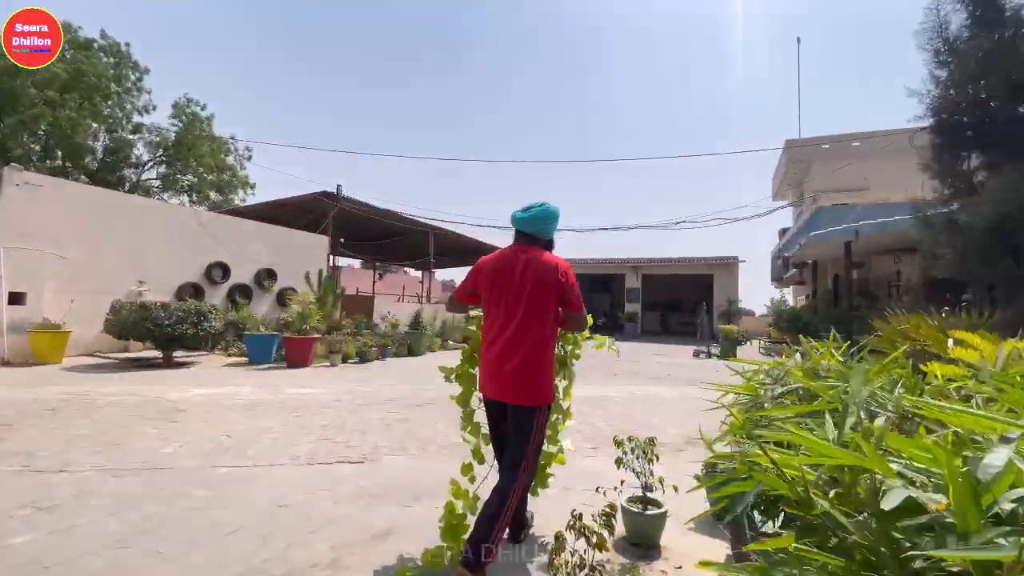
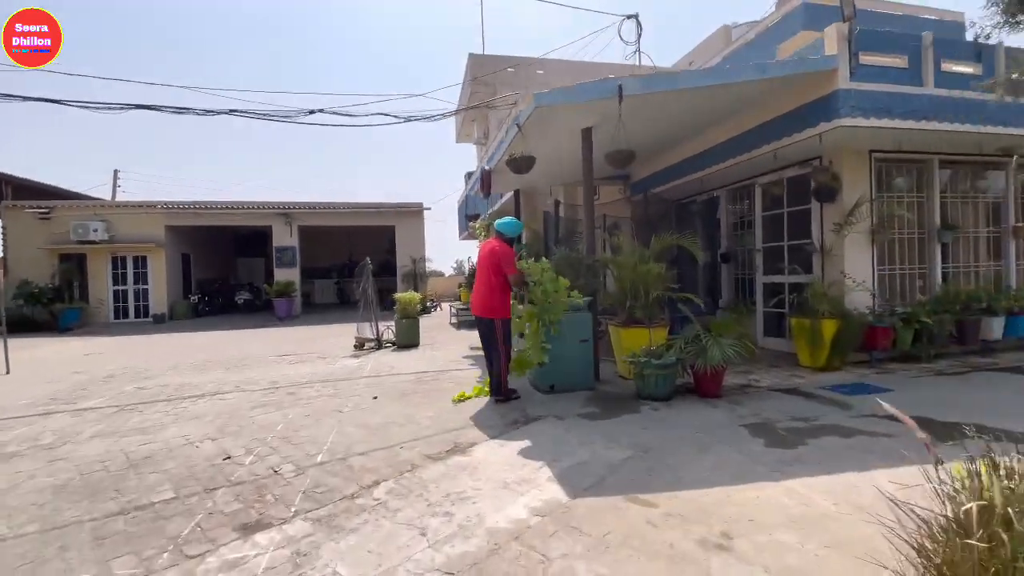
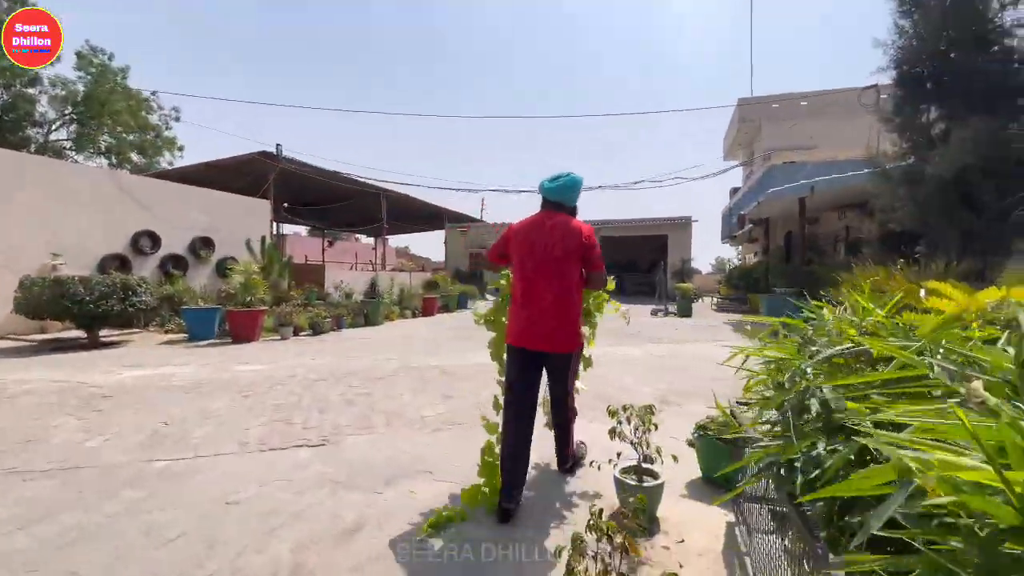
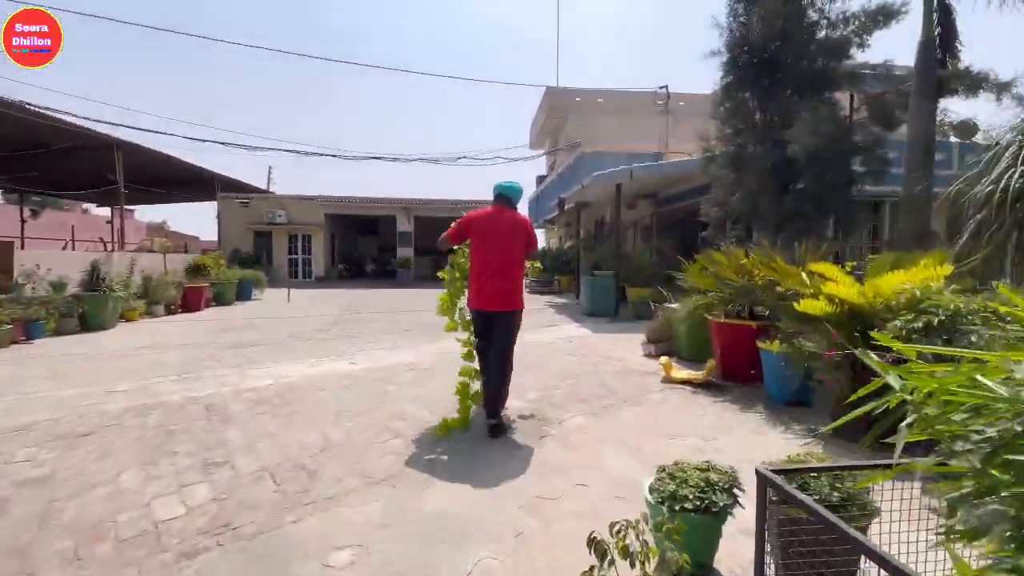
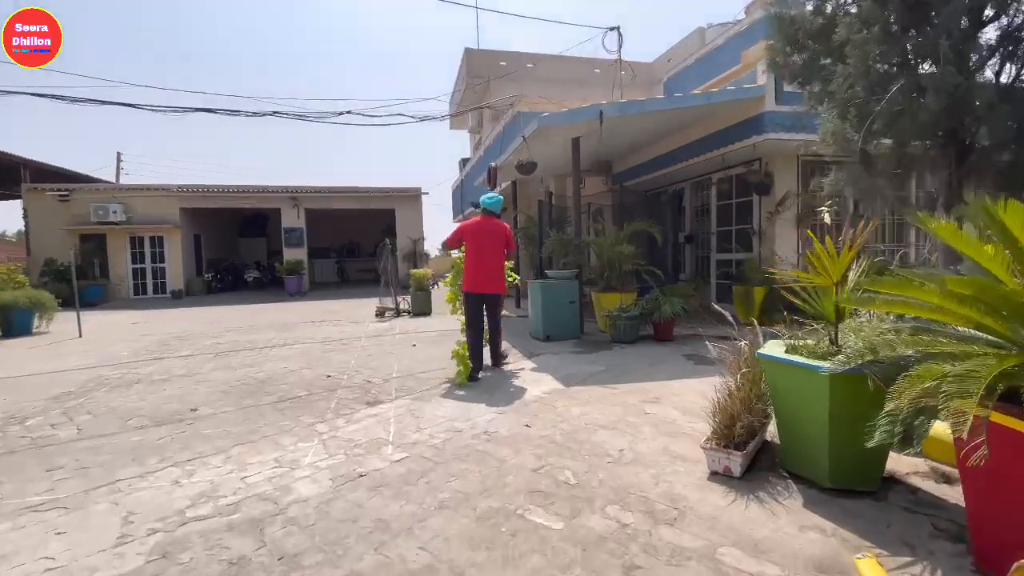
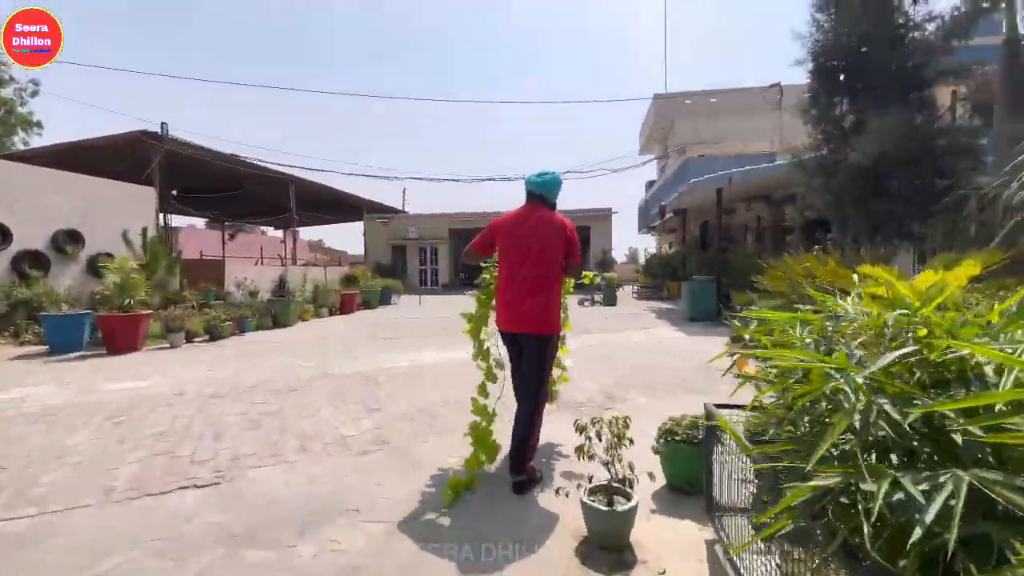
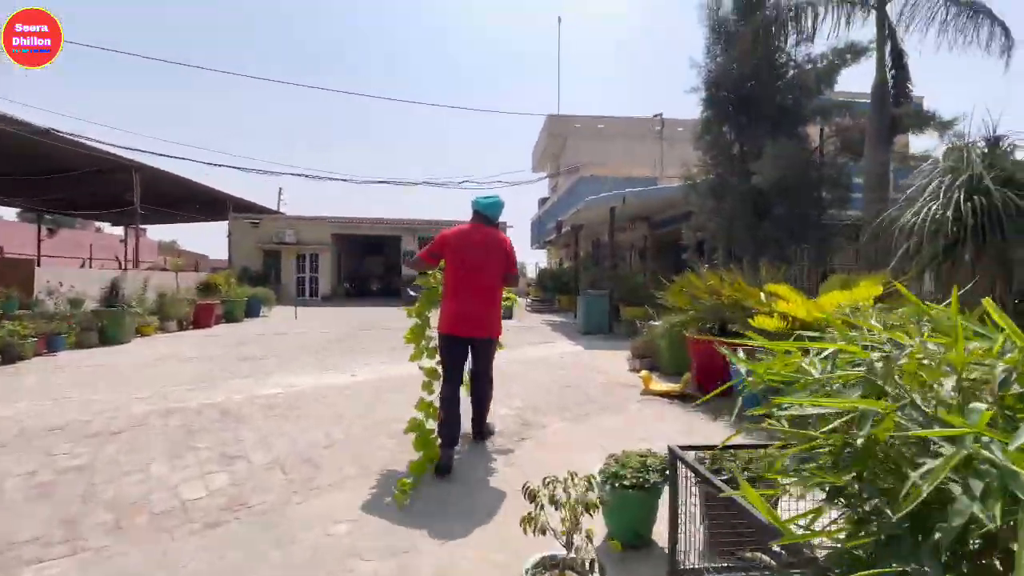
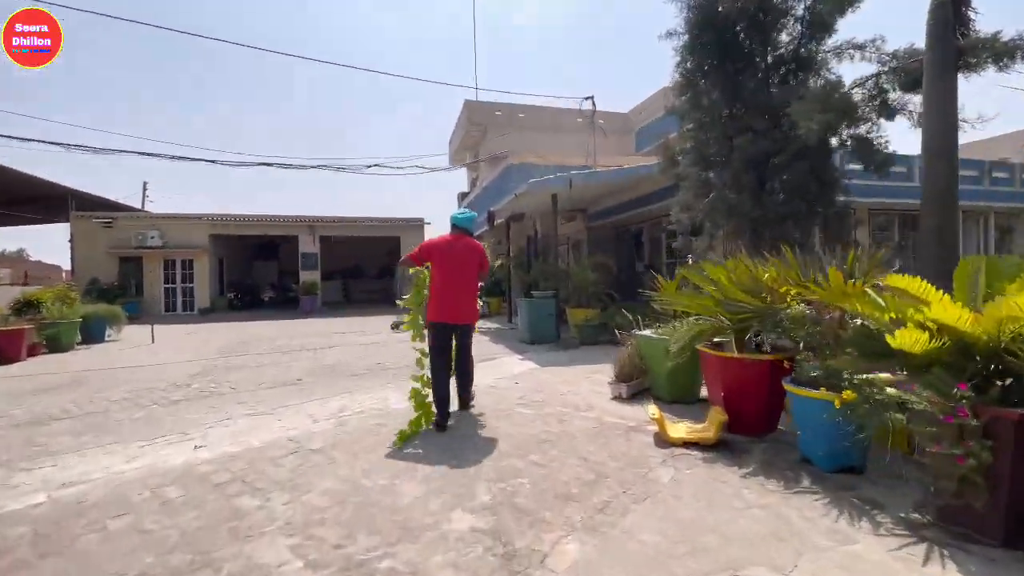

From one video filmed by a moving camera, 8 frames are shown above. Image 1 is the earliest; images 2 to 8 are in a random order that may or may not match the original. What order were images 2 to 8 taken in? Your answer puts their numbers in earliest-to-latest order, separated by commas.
3, 6, 7, 4, 8, 5, 2
